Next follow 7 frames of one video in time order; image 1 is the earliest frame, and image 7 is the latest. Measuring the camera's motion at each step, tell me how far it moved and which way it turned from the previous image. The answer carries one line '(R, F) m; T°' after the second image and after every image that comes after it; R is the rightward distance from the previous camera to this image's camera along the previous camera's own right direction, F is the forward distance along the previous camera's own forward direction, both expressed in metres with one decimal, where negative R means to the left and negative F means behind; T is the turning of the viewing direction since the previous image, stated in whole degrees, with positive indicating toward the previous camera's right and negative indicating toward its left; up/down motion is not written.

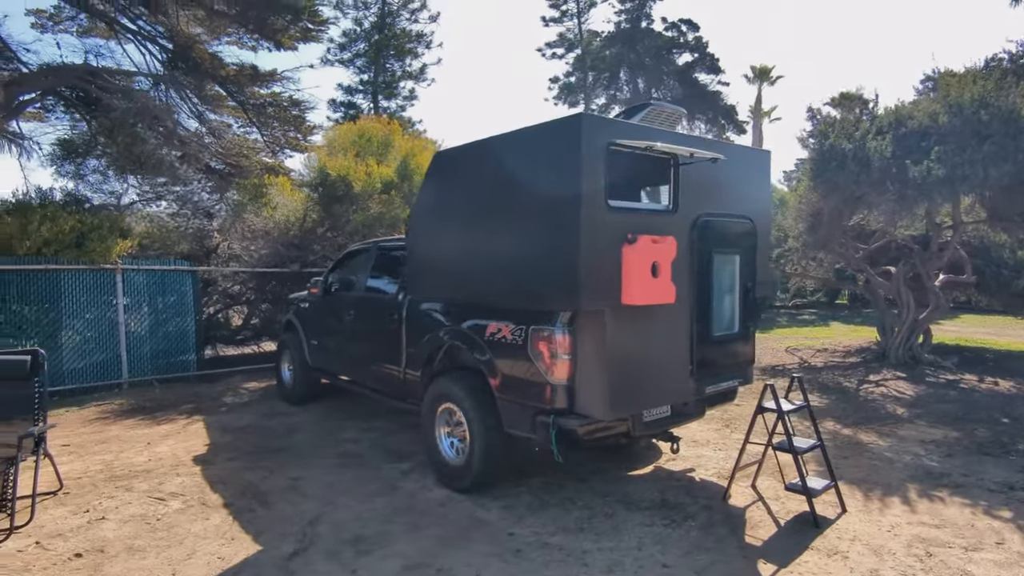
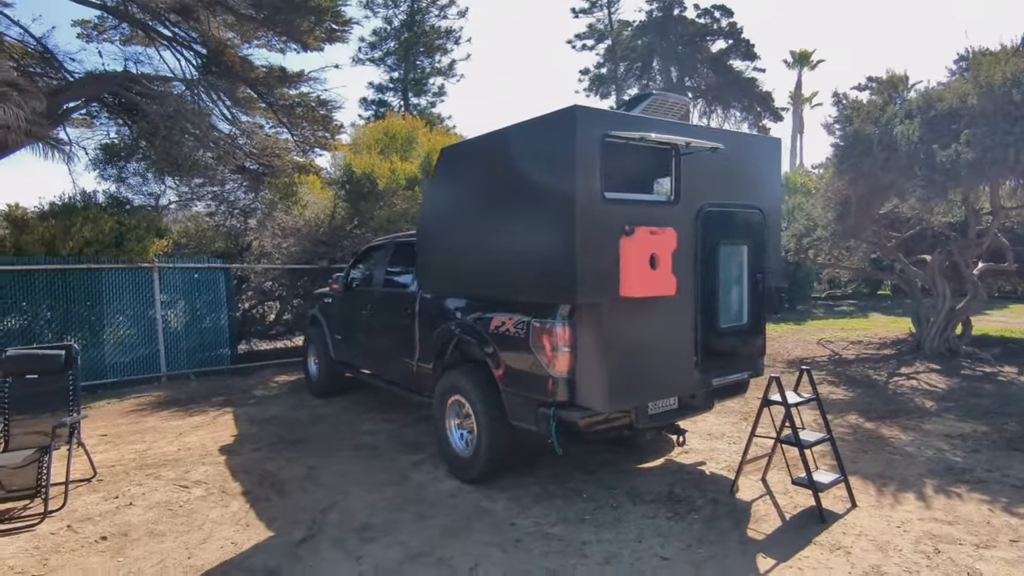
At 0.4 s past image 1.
(+0.3, 0.0) m; -4°
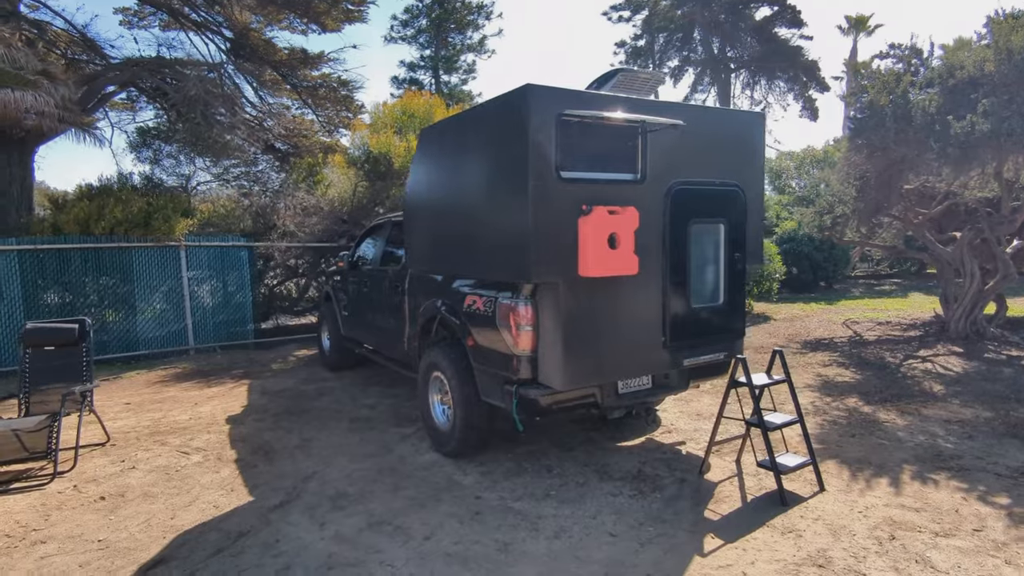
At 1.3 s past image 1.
(+0.6, 0.0) m; -5°
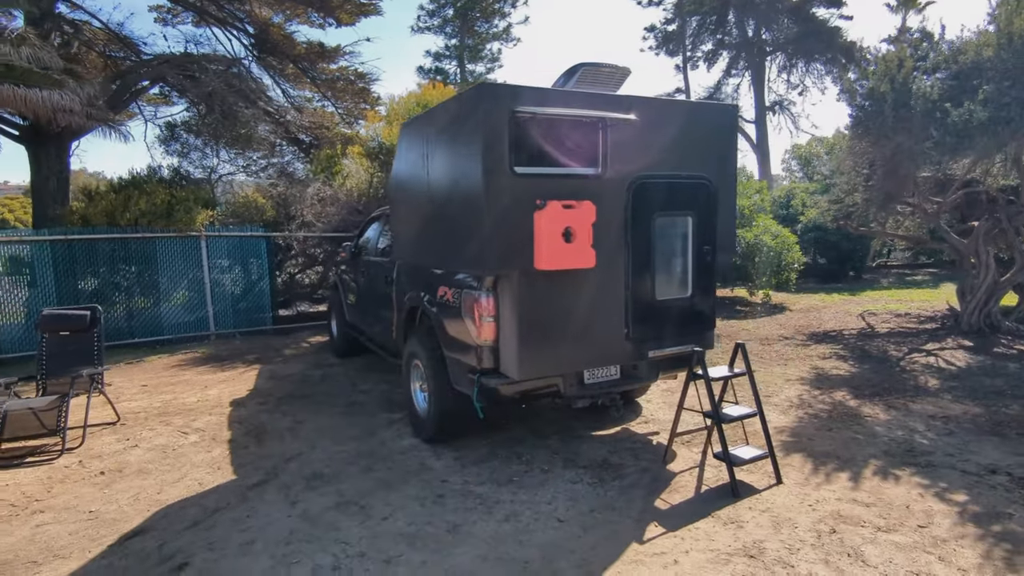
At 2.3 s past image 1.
(+0.6, -0.1) m; -4°
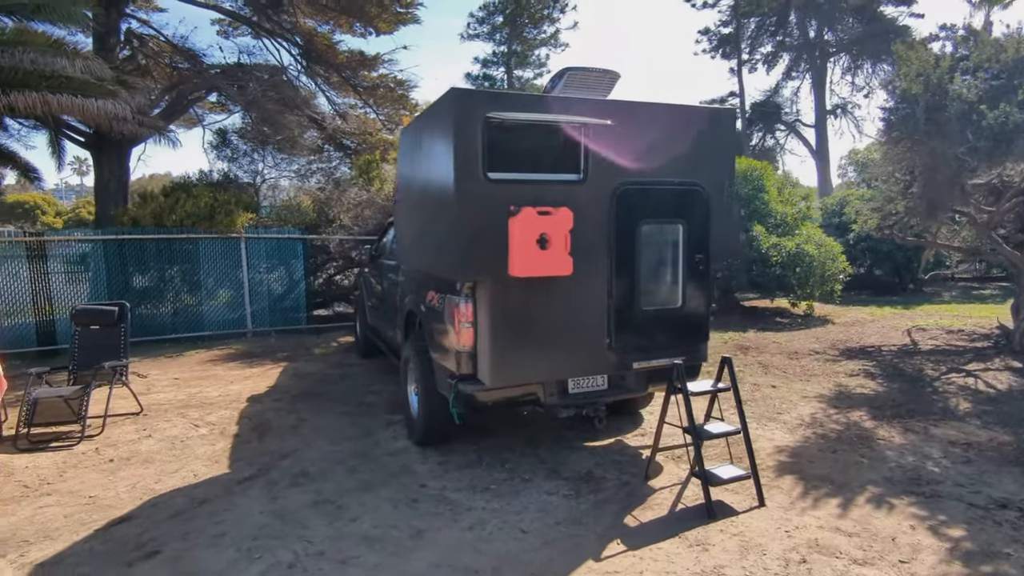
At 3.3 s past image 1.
(+0.6, +0.1) m; -6°
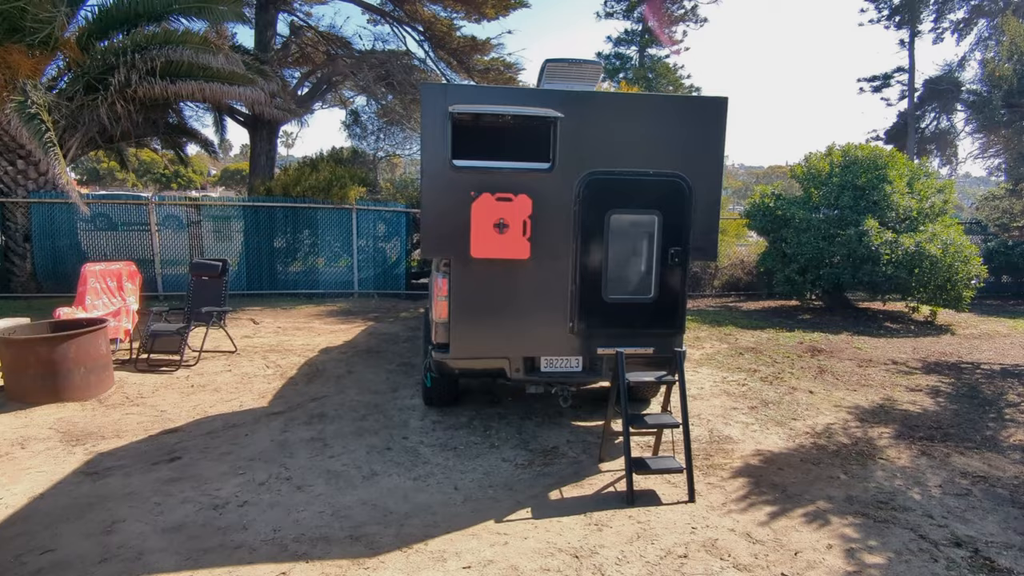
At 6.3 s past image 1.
(+1.4, -0.1) m; -15°
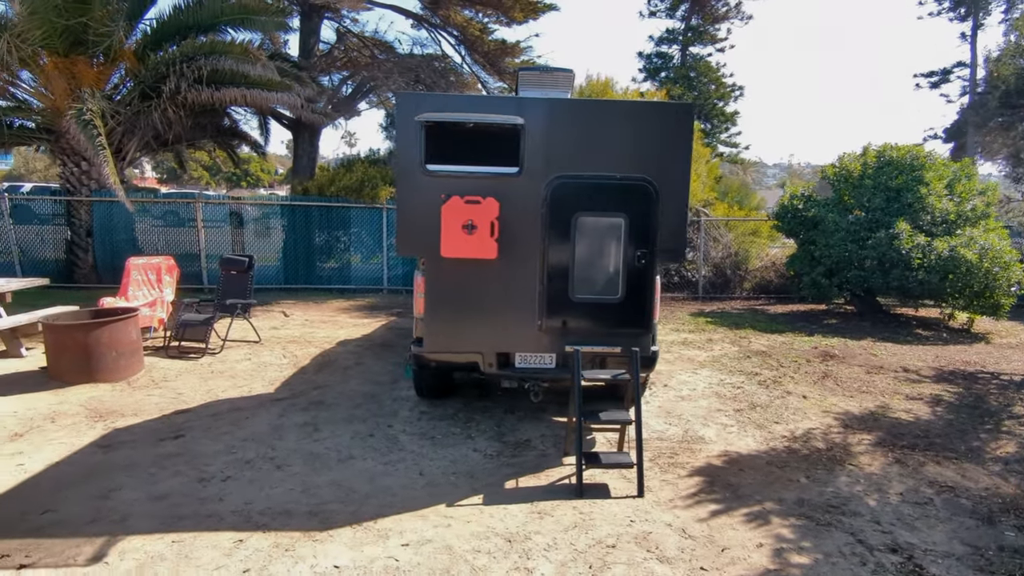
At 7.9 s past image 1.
(+0.7, -0.2) m; -5°
